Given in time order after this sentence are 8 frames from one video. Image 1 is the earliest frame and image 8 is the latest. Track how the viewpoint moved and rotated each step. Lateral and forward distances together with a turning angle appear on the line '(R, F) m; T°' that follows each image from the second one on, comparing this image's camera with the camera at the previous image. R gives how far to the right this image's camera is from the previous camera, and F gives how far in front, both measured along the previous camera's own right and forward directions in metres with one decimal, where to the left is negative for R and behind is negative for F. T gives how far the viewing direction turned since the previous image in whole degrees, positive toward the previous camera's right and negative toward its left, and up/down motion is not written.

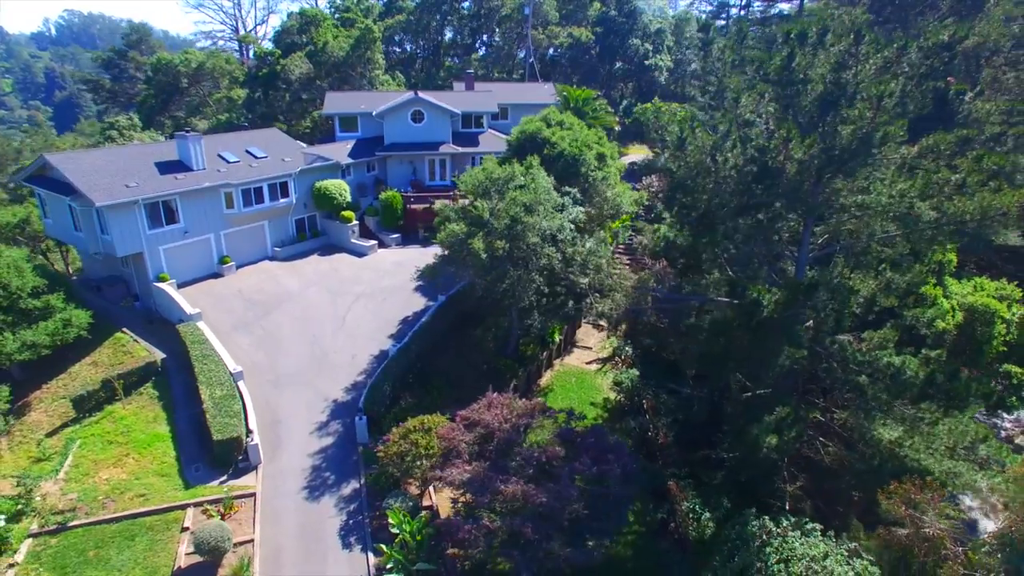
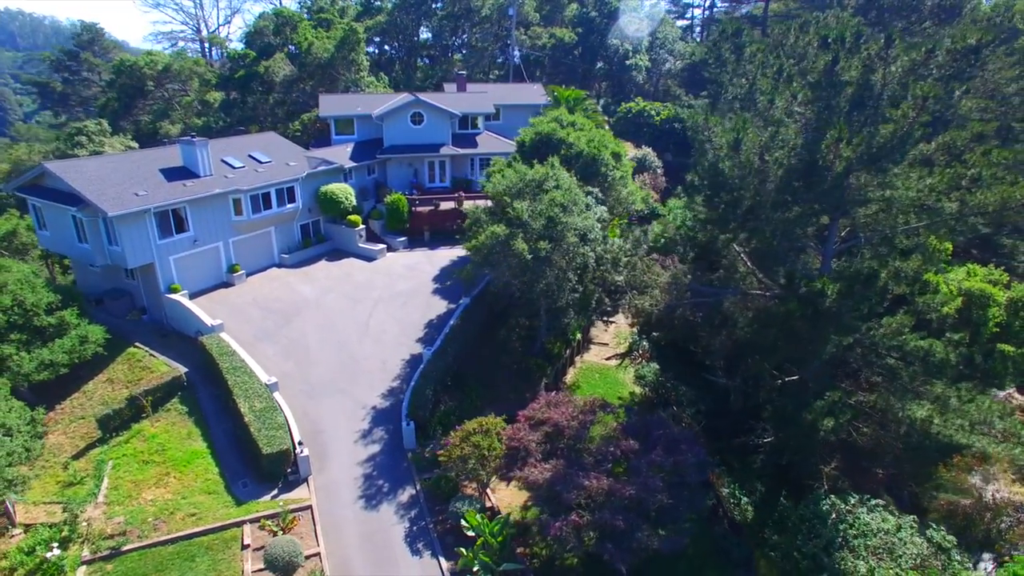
(-3.3, -0.1) m; +5°
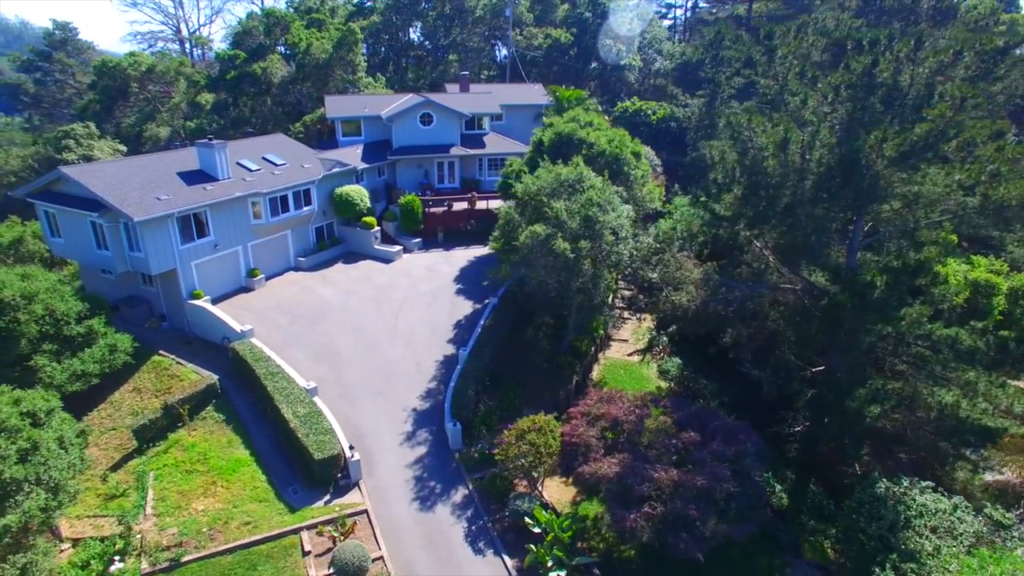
(-2.6, -0.1) m; +3°
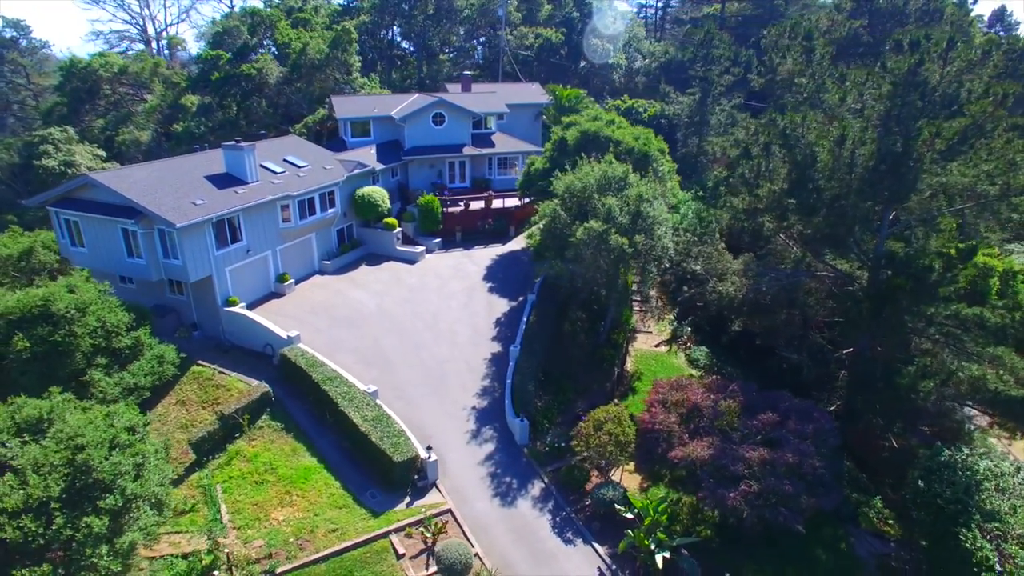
(-3.9, -0.1) m; +5°
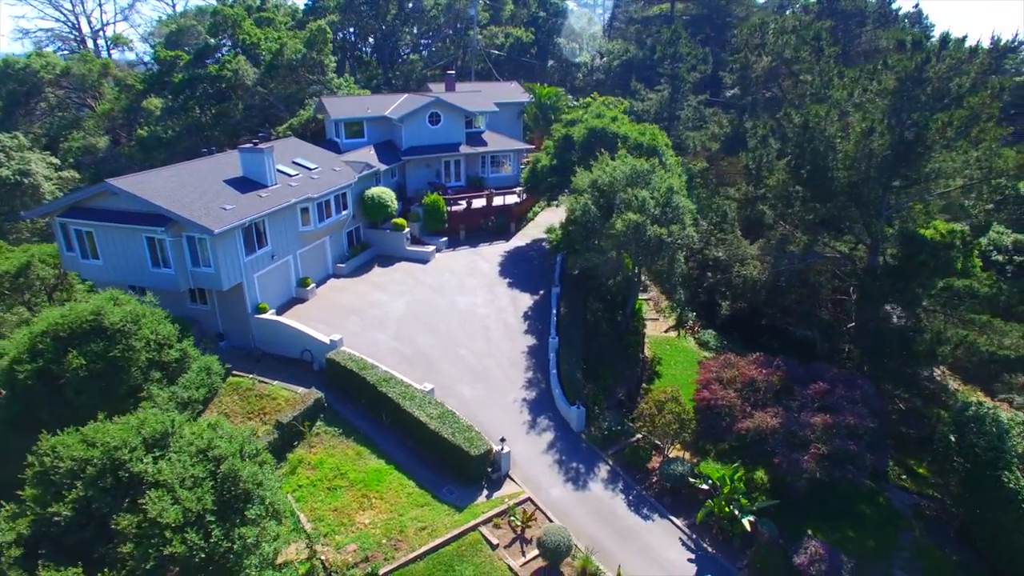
(-4.4, -0.3) m; +7°
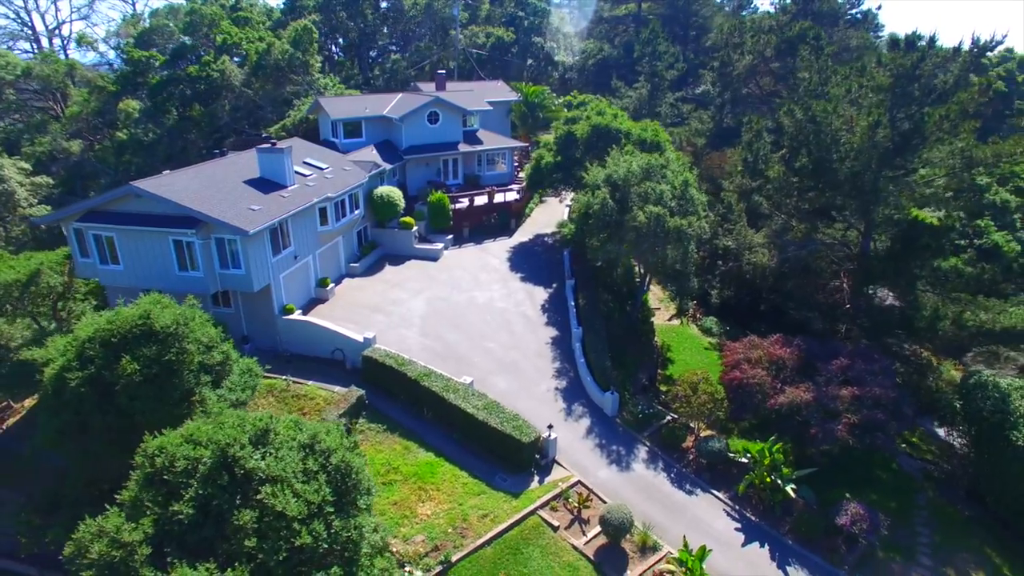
(-3.1, -0.5) m; +5°
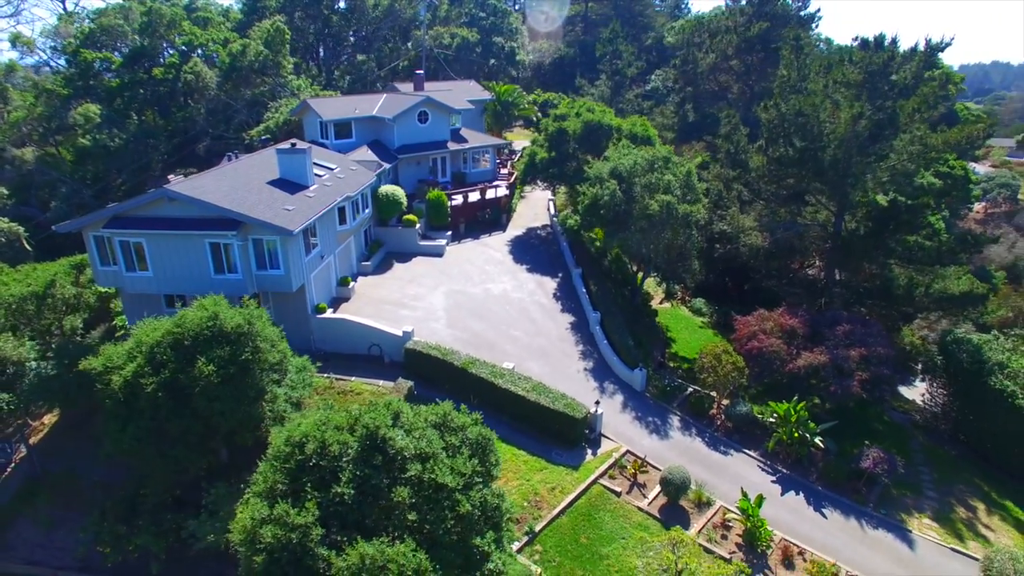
(-4.2, -0.9) m; +7°
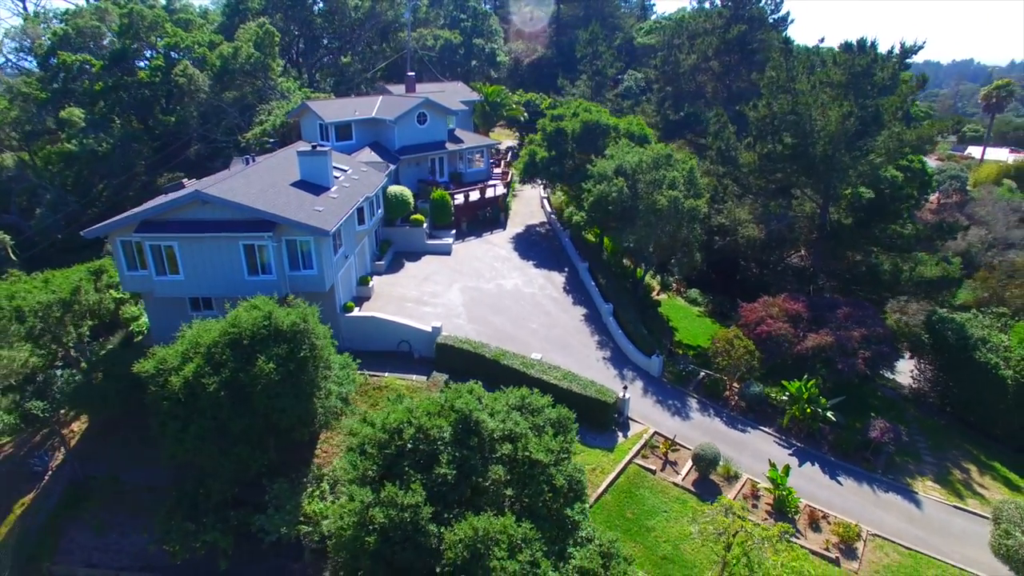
(-2.7, -0.8) m; +4°
